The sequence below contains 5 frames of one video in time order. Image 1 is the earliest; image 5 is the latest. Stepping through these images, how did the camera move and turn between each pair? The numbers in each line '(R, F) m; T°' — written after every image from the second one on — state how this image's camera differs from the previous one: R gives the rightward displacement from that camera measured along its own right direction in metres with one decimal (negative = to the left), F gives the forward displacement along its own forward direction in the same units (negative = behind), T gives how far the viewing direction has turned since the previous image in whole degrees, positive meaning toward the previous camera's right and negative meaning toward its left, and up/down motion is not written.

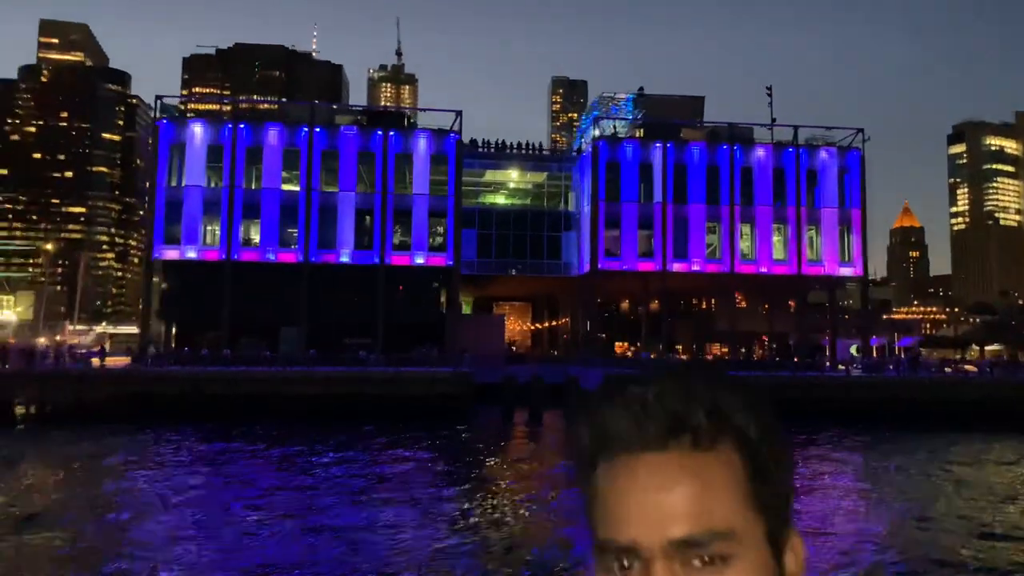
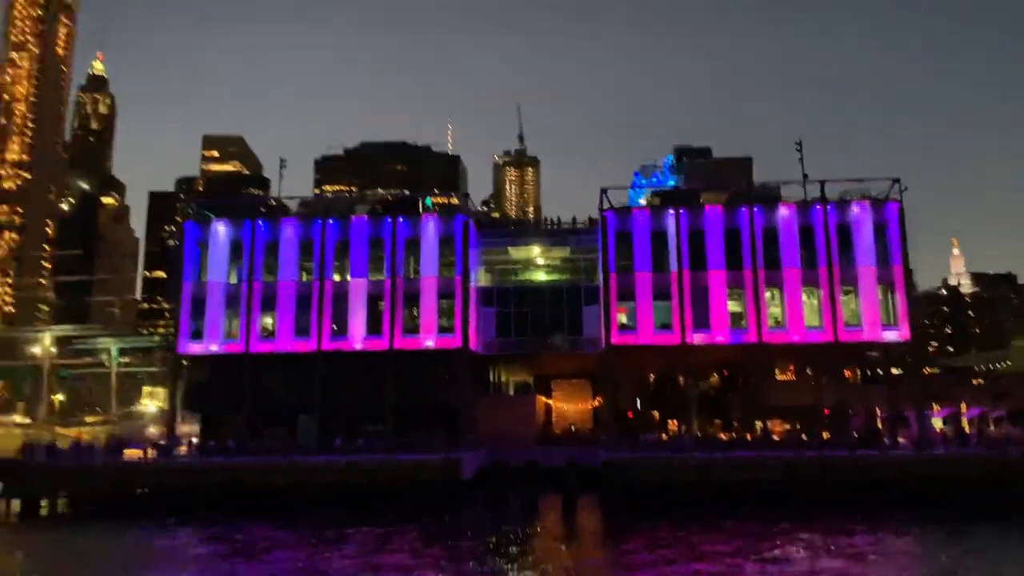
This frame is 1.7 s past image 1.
(+10.5, +2.2) m; -11°
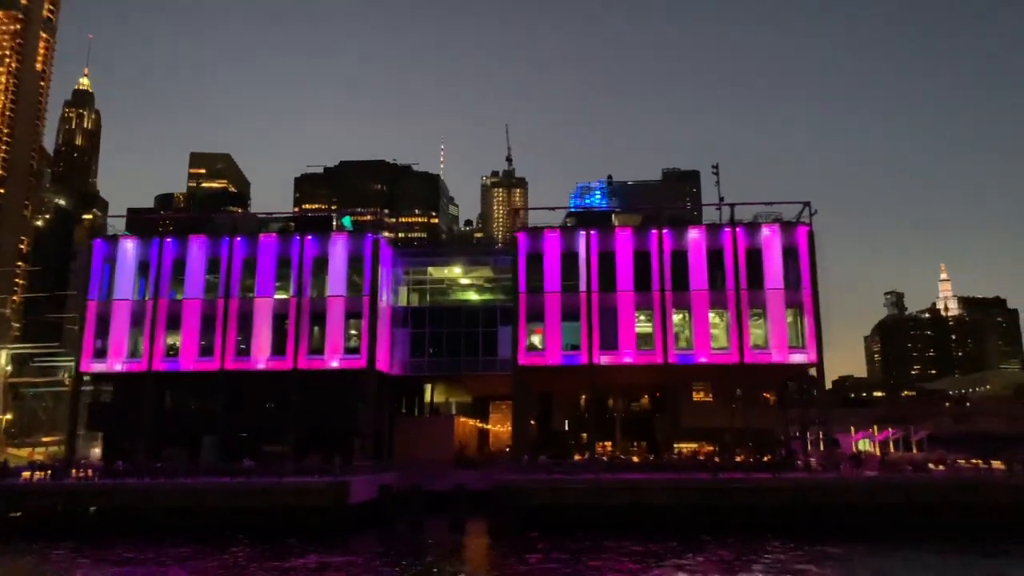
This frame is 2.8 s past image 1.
(+6.7, +0.7) m; 0°
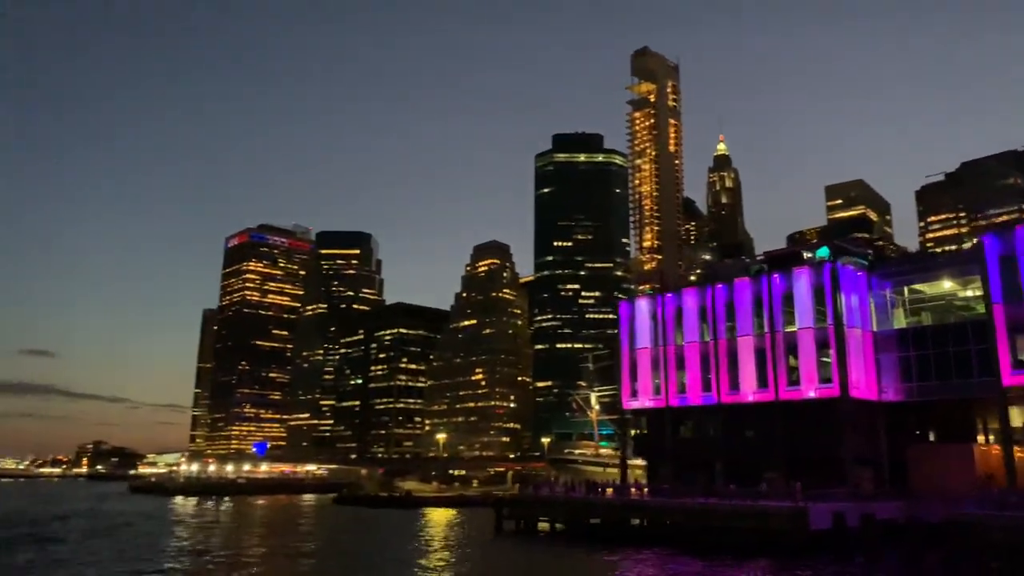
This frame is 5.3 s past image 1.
(+16.9, +0.2) m; -45°
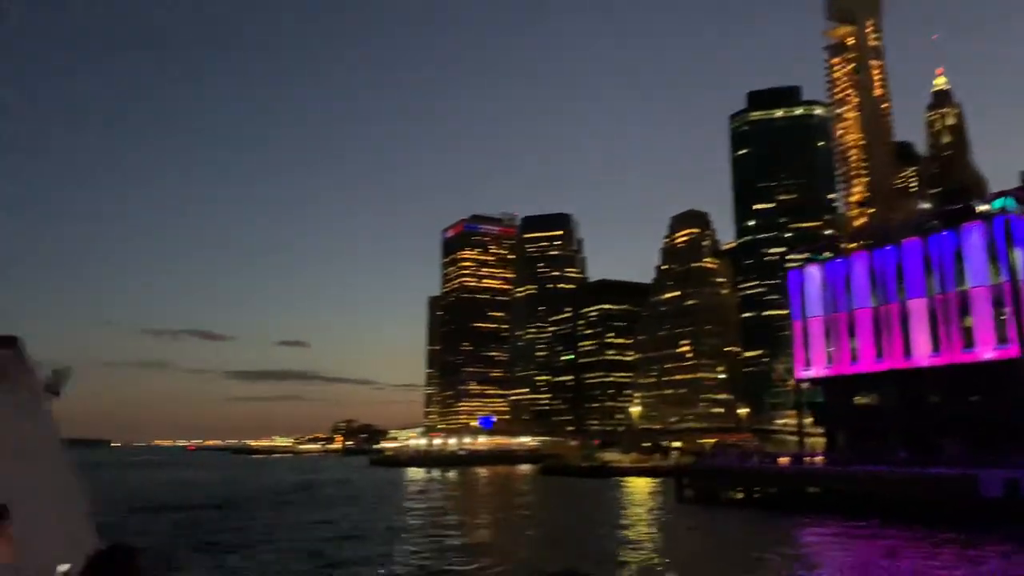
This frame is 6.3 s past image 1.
(+5.1, -4.0) m; -15°
